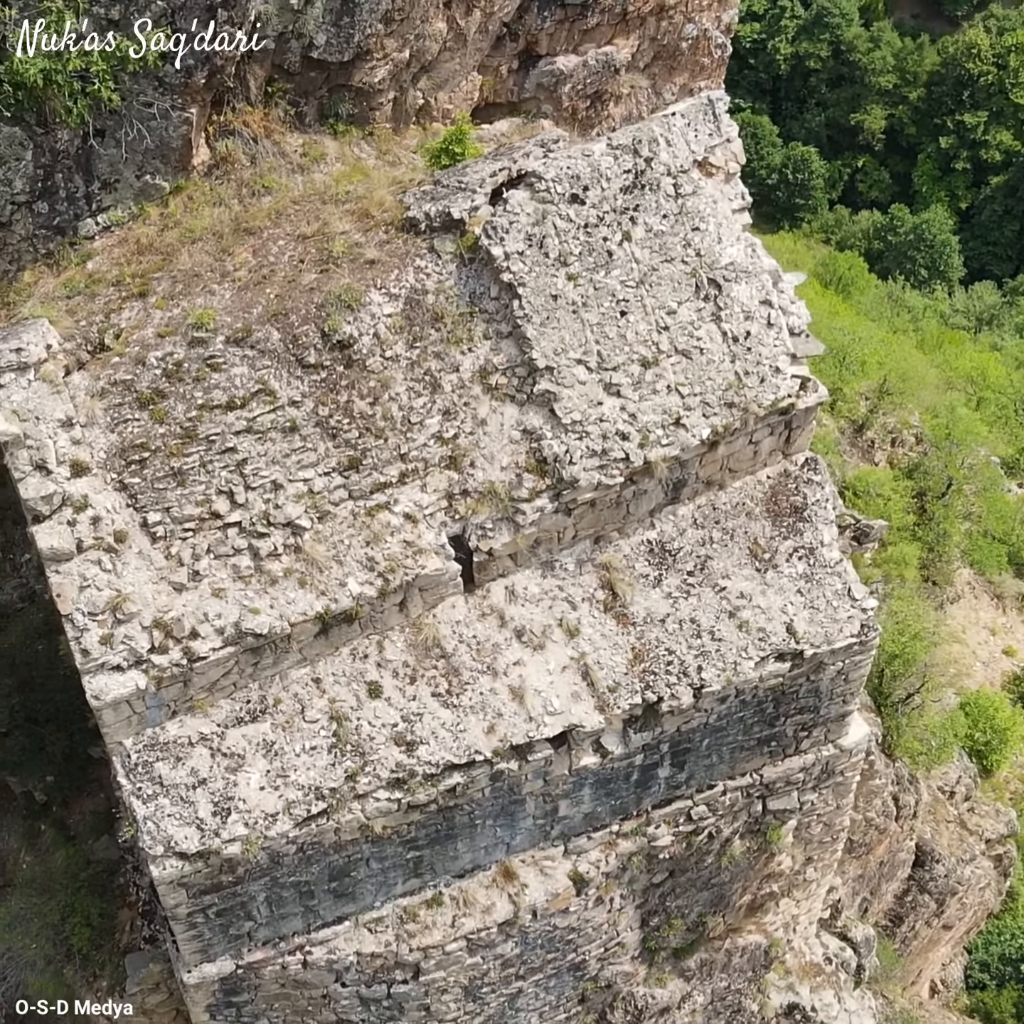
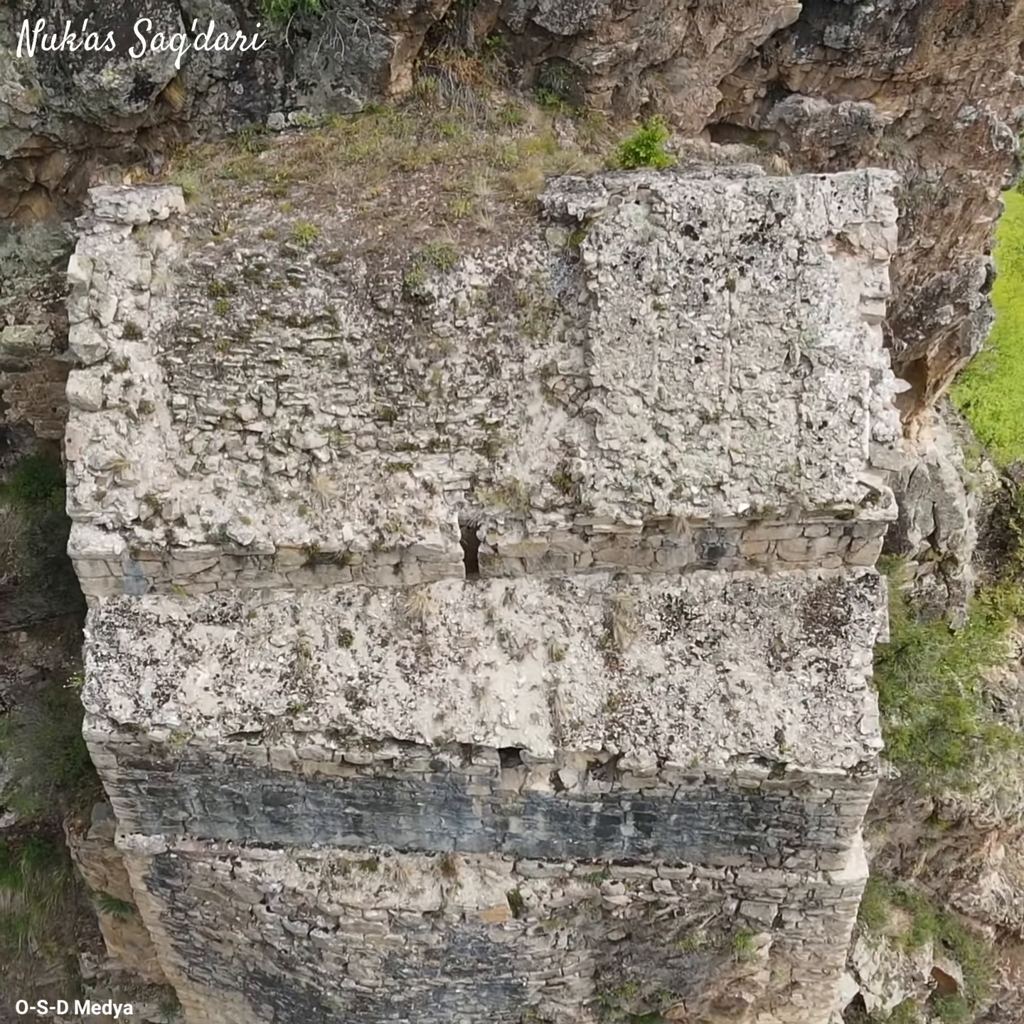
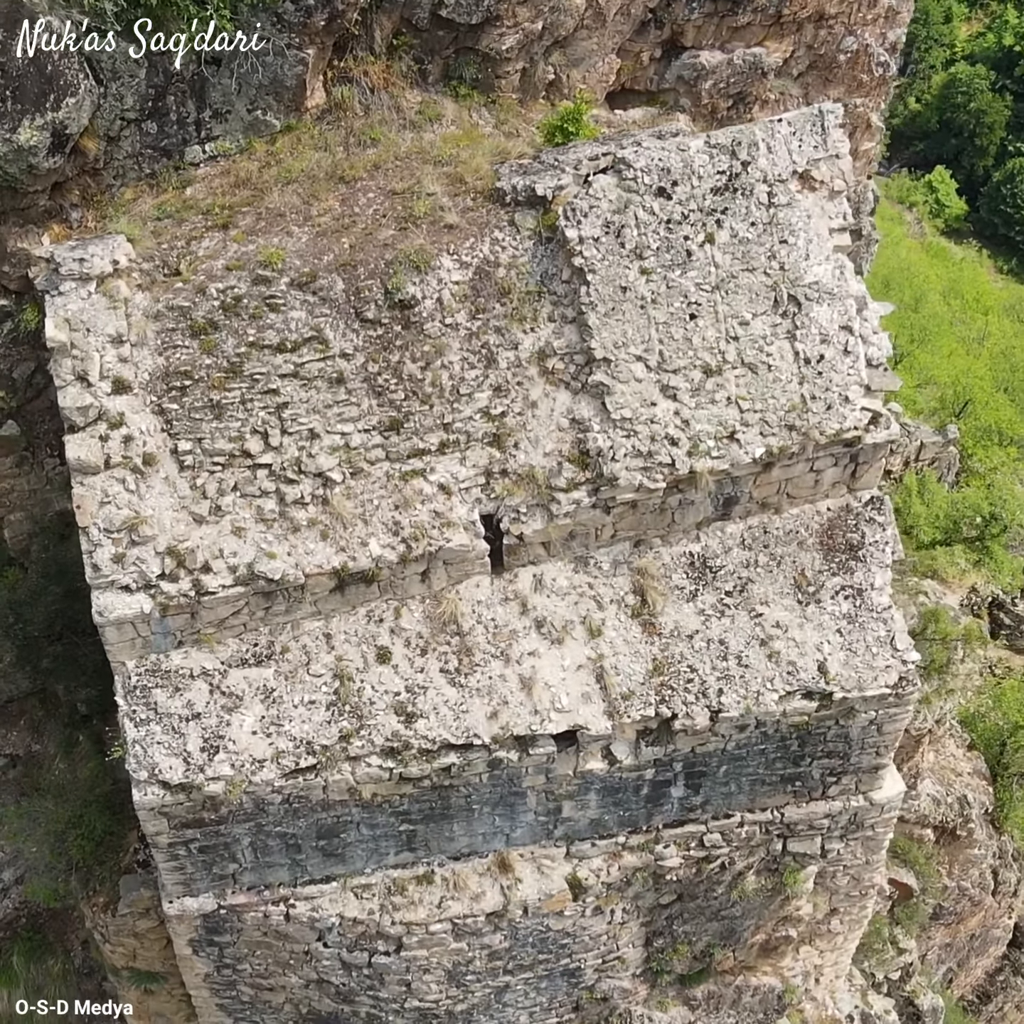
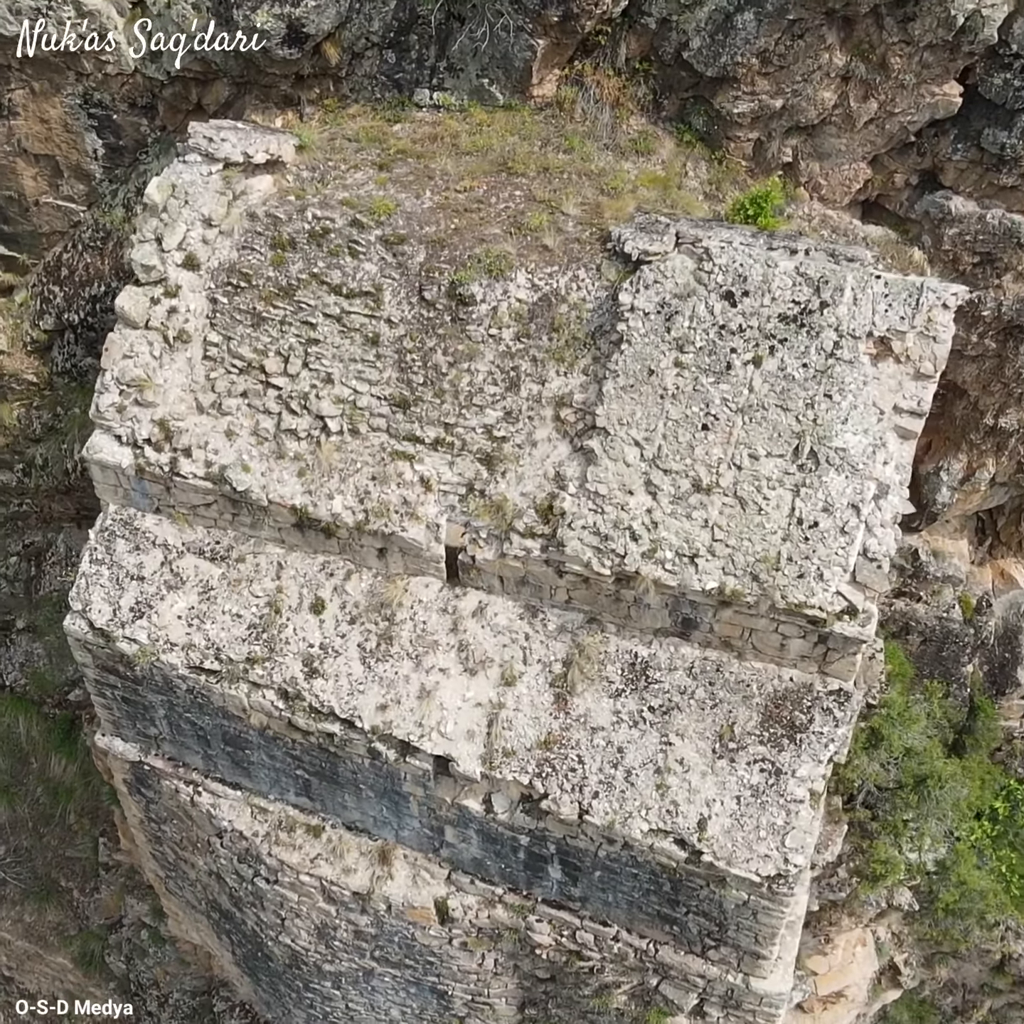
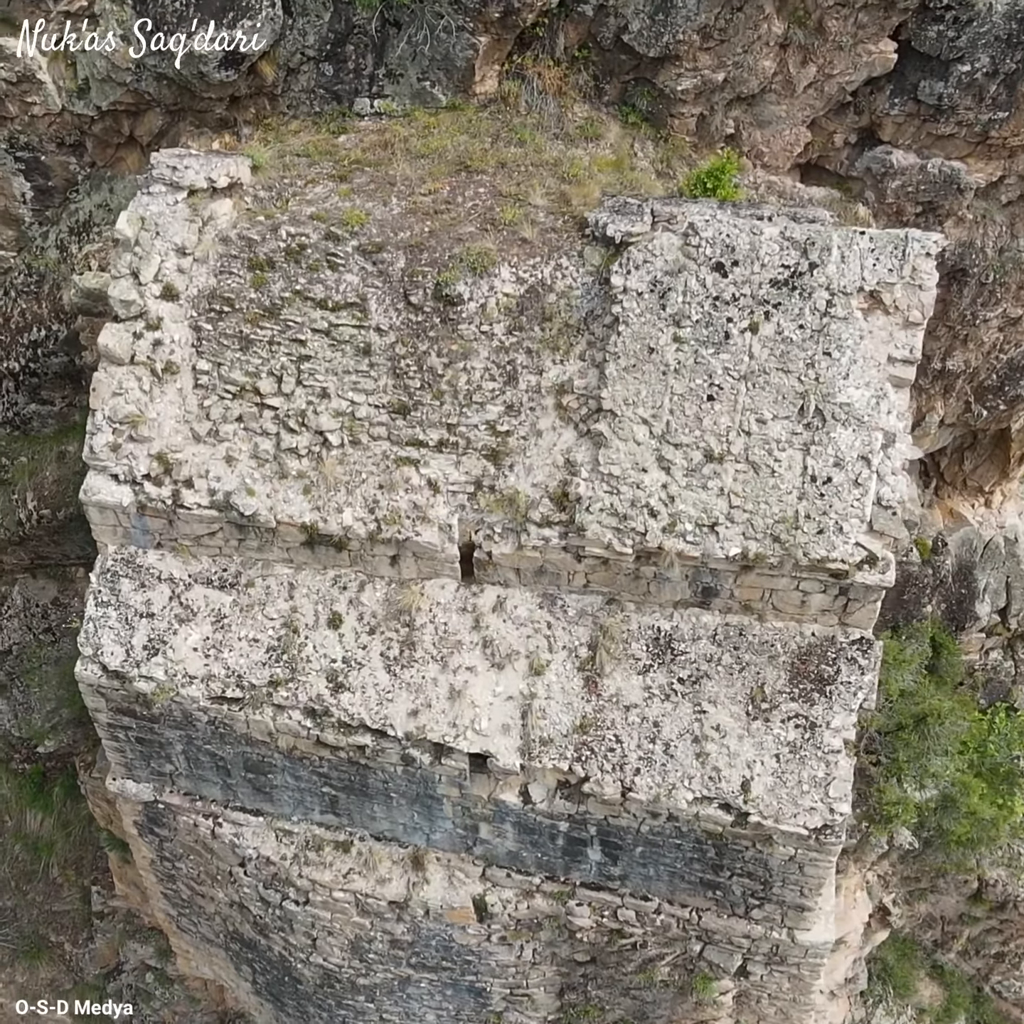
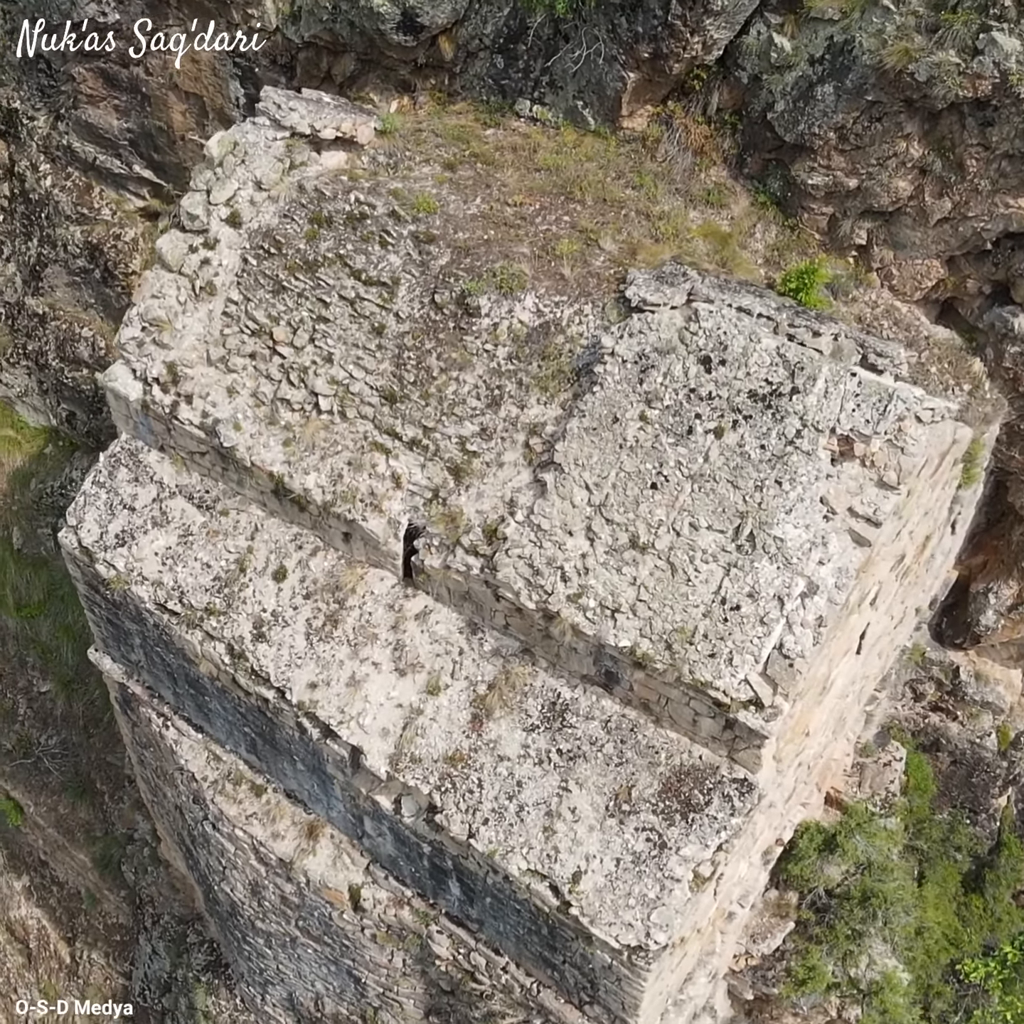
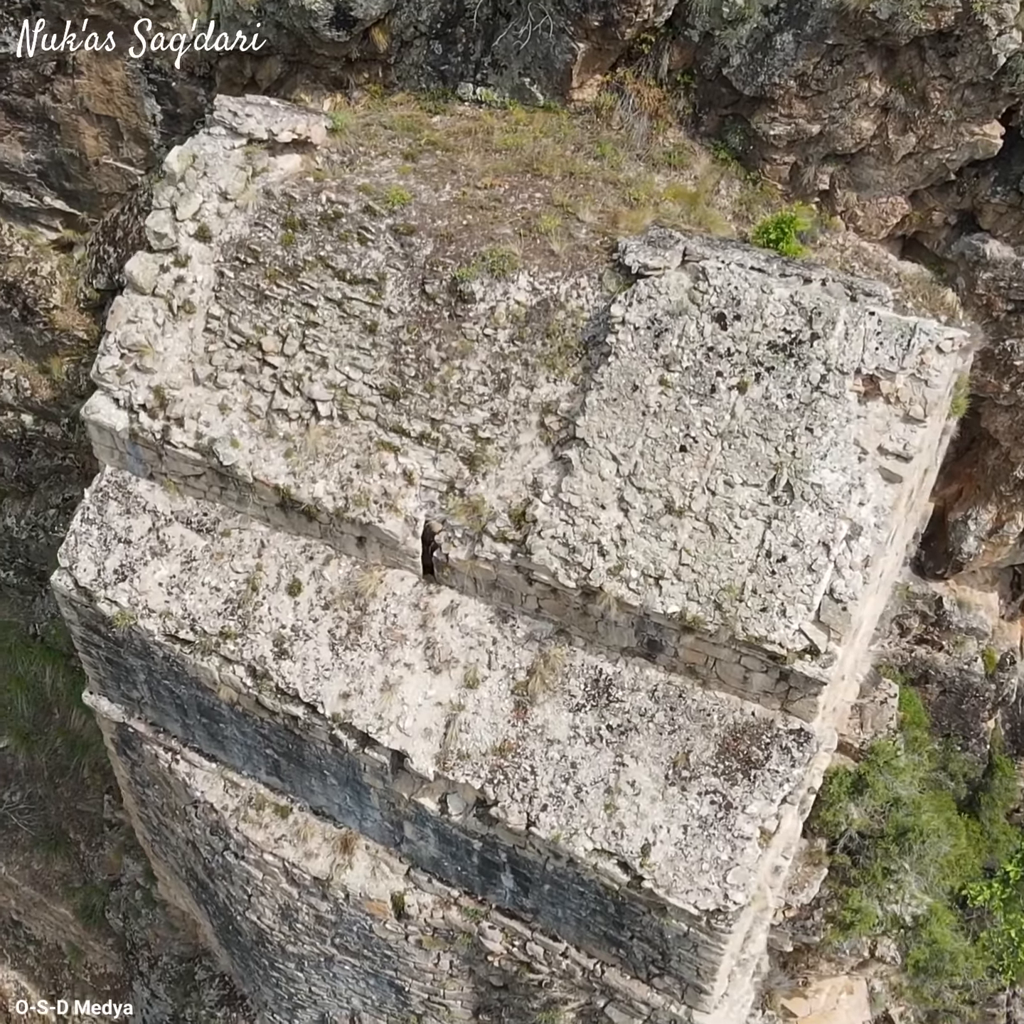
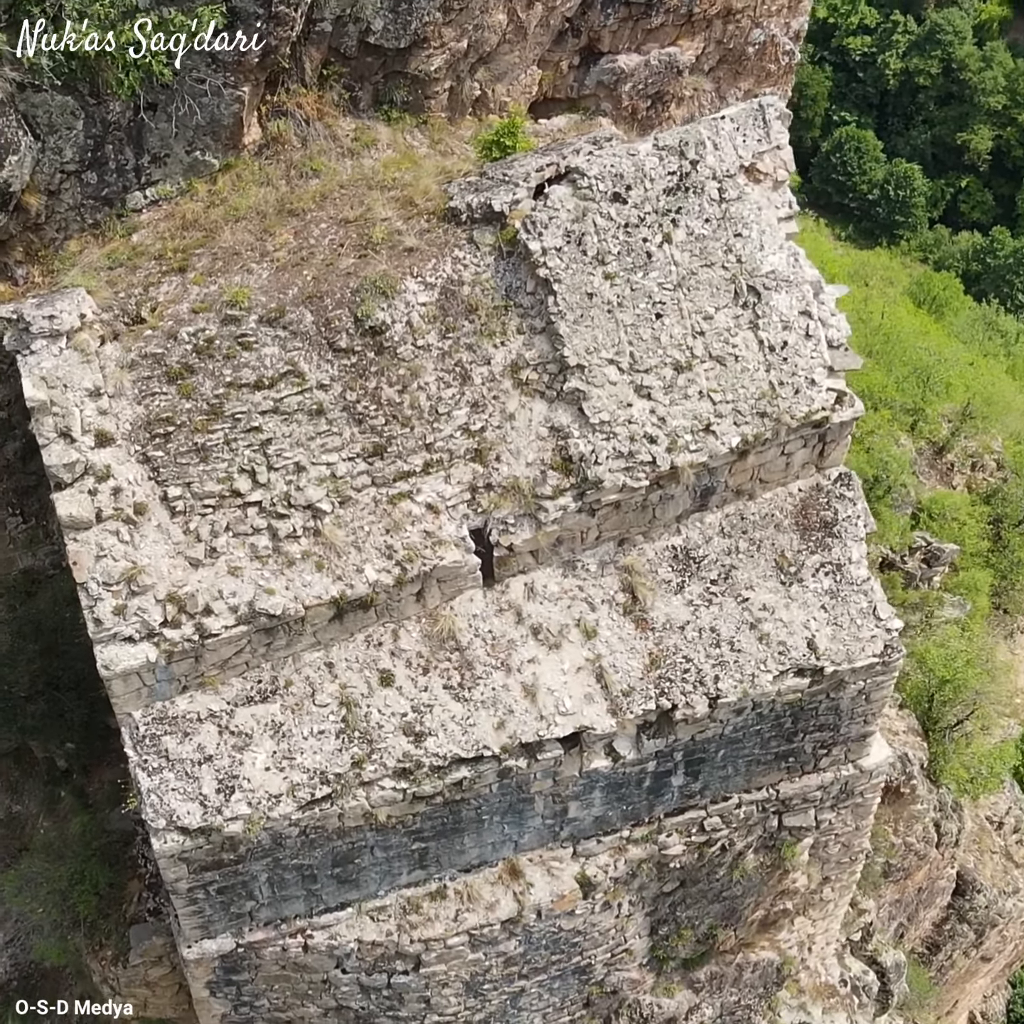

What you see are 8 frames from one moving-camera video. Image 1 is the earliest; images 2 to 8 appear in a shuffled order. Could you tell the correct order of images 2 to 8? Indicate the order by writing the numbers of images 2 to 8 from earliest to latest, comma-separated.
8, 3, 2, 5, 4, 7, 6
